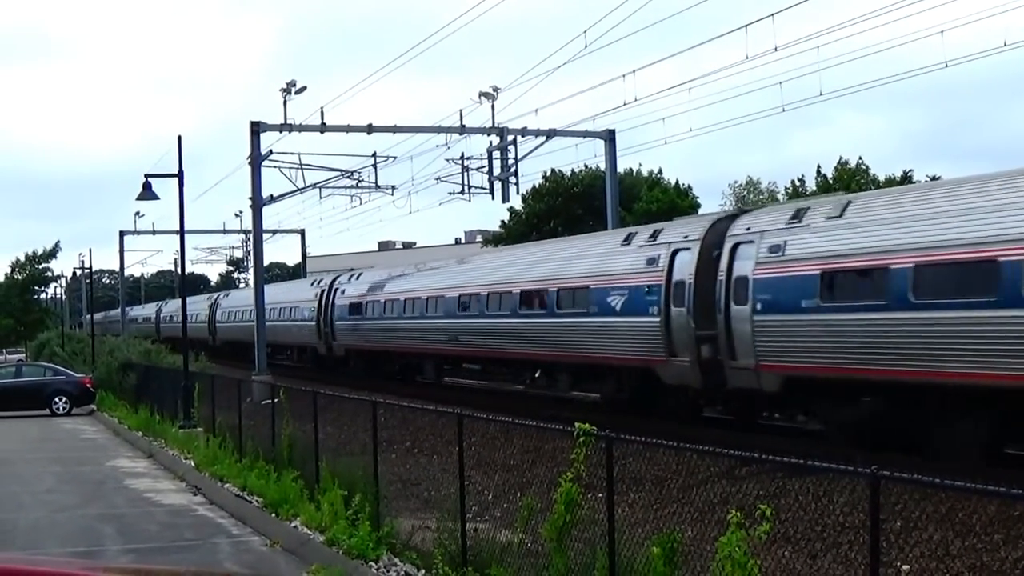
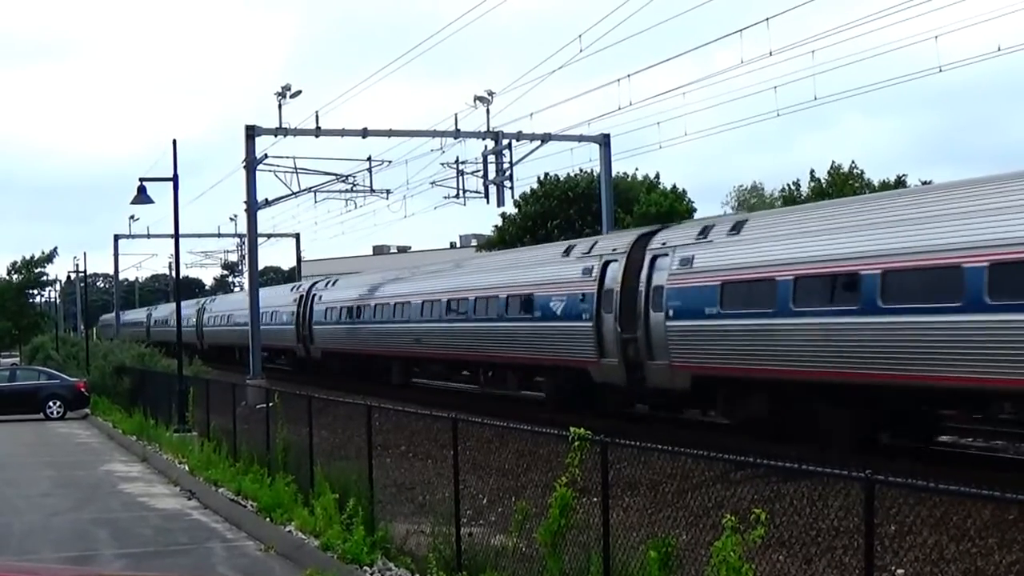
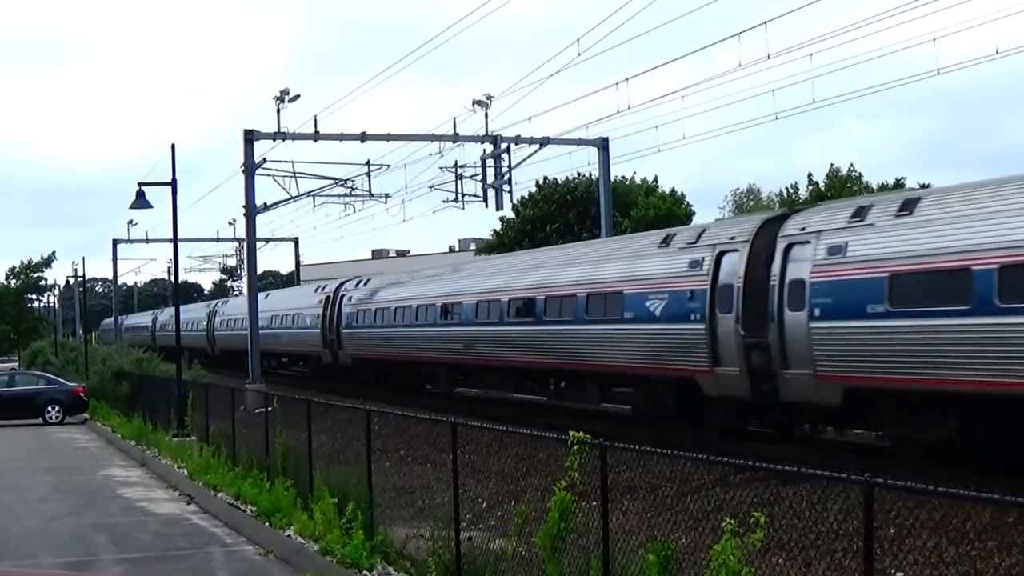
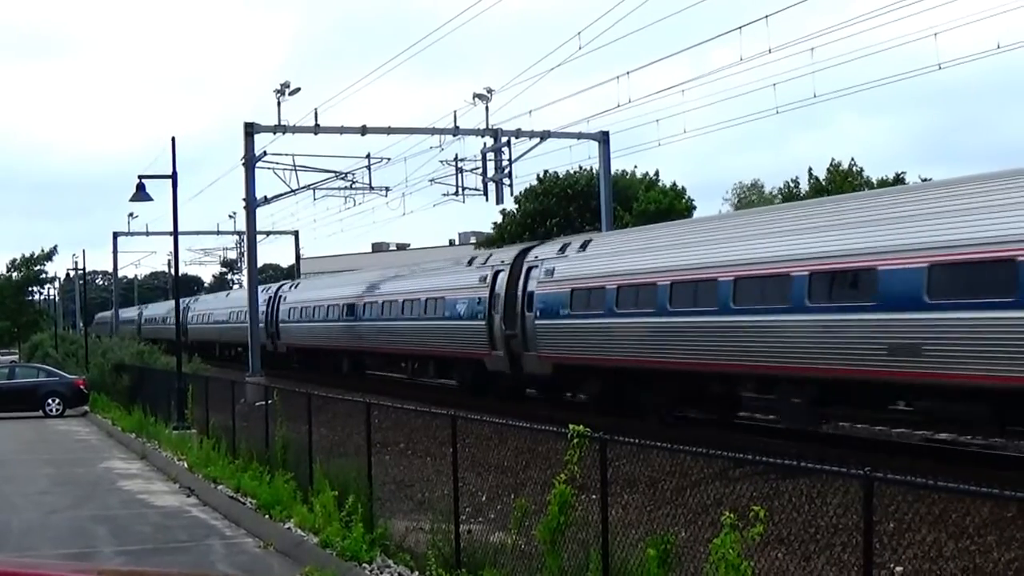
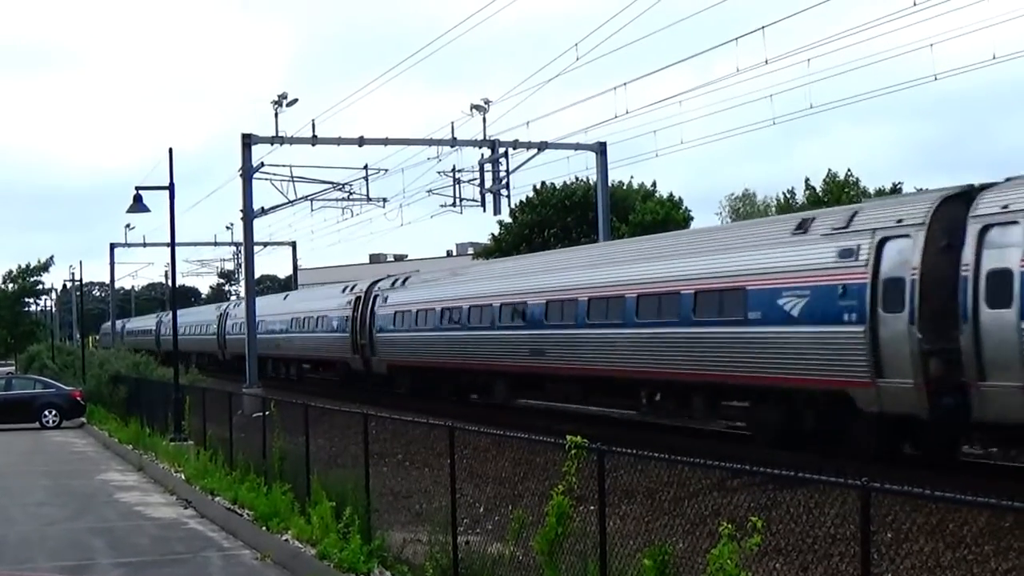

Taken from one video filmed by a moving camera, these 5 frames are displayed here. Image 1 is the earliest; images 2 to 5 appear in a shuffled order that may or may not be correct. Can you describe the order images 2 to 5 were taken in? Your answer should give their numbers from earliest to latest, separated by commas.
4, 2, 3, 5
